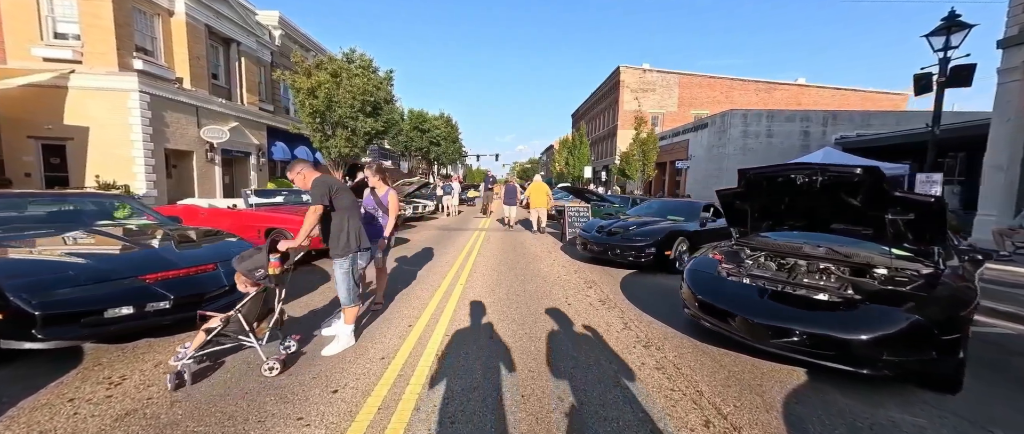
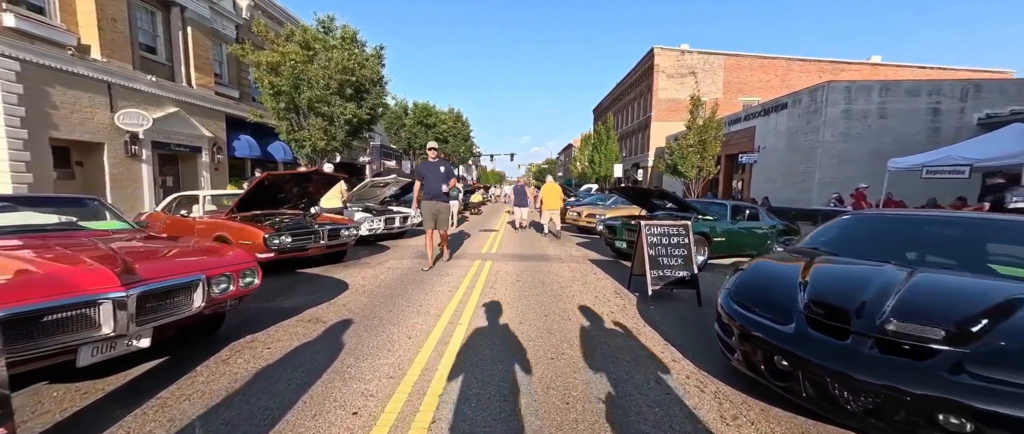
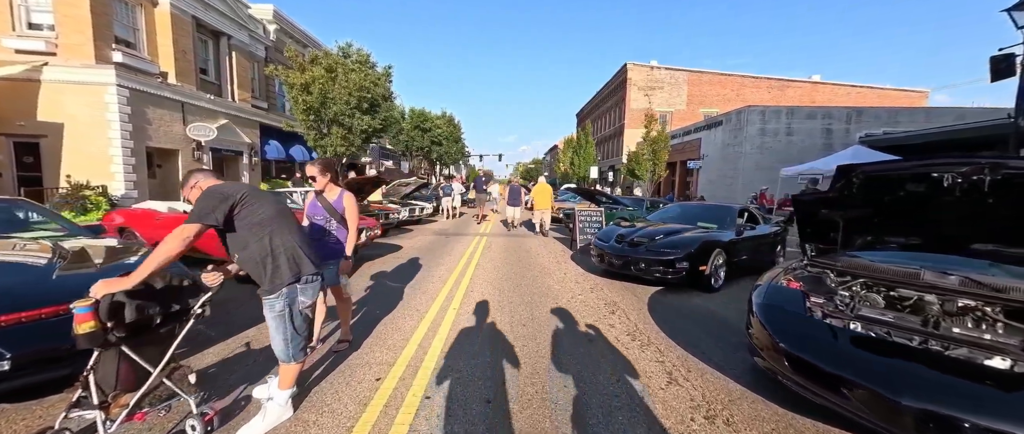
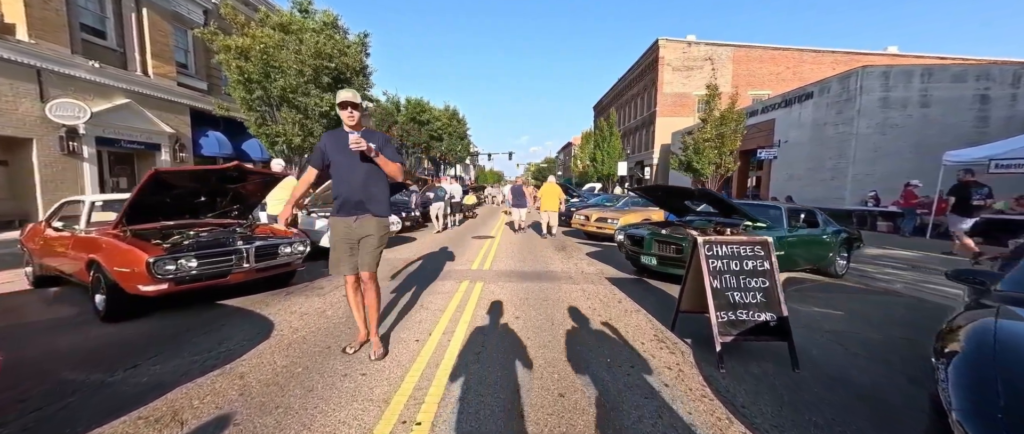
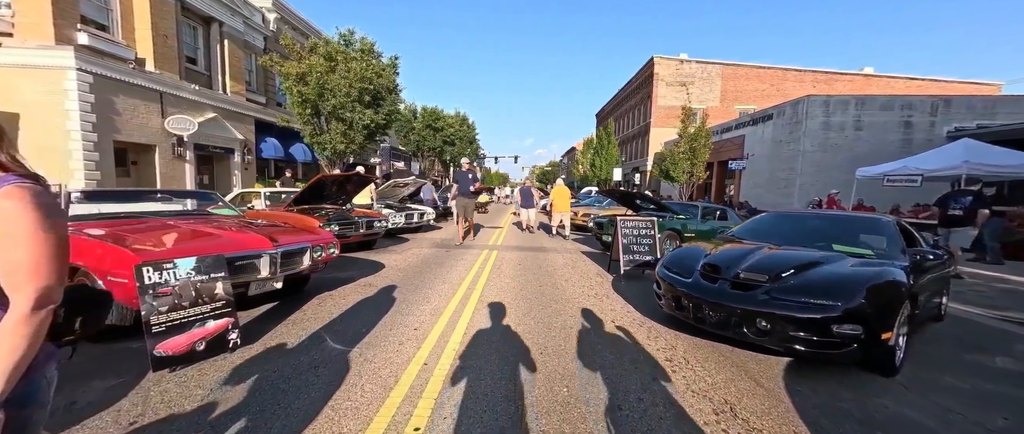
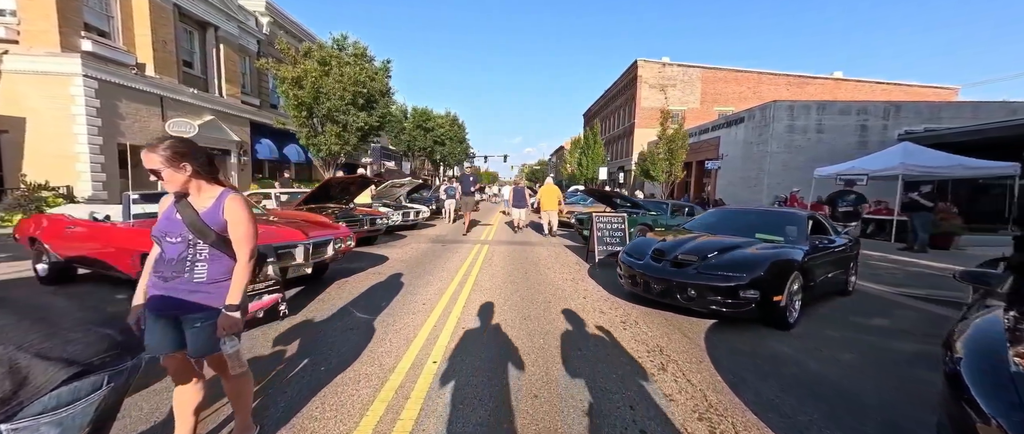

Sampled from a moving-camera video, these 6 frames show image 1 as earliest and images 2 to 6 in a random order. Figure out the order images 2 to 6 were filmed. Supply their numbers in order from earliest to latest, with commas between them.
3, 6, 5, 2, 4
